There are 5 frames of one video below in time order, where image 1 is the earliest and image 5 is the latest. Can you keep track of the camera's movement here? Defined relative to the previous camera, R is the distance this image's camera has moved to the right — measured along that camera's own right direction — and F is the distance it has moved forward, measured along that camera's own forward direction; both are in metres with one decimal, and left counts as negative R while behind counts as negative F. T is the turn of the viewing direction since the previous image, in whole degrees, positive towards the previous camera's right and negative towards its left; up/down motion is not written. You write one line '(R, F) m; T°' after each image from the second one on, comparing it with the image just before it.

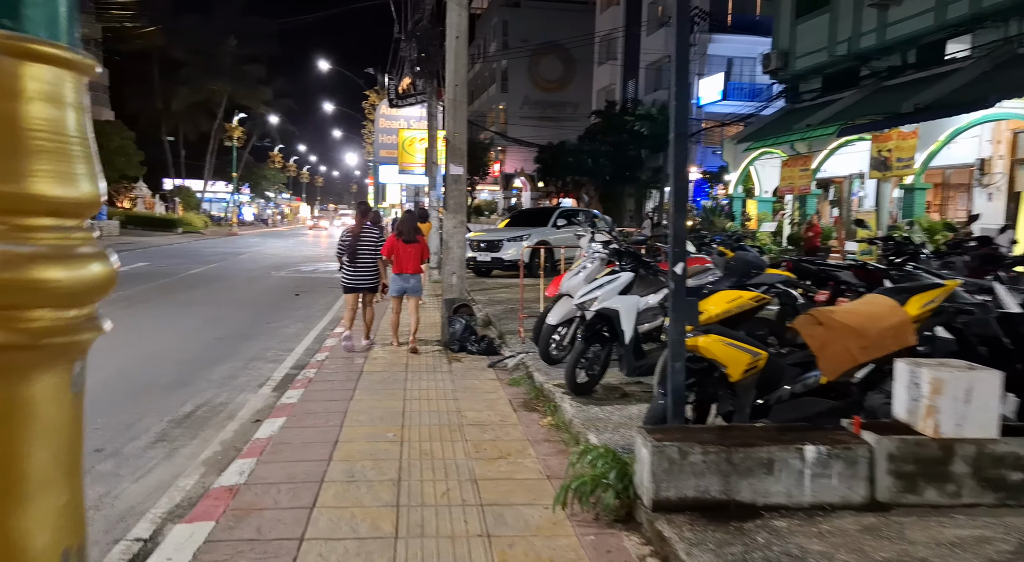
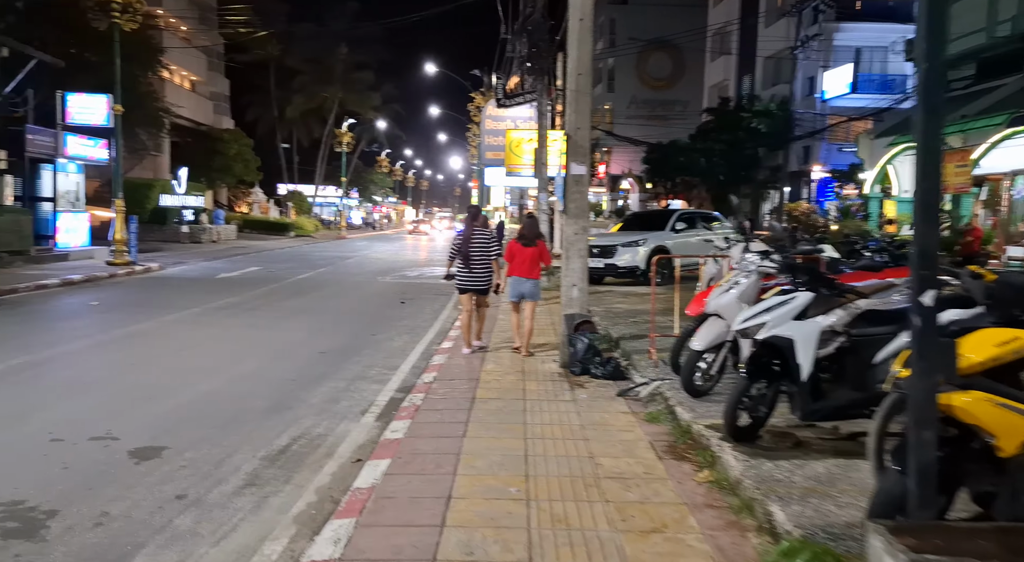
(-0.3, +1.0) m; -7°
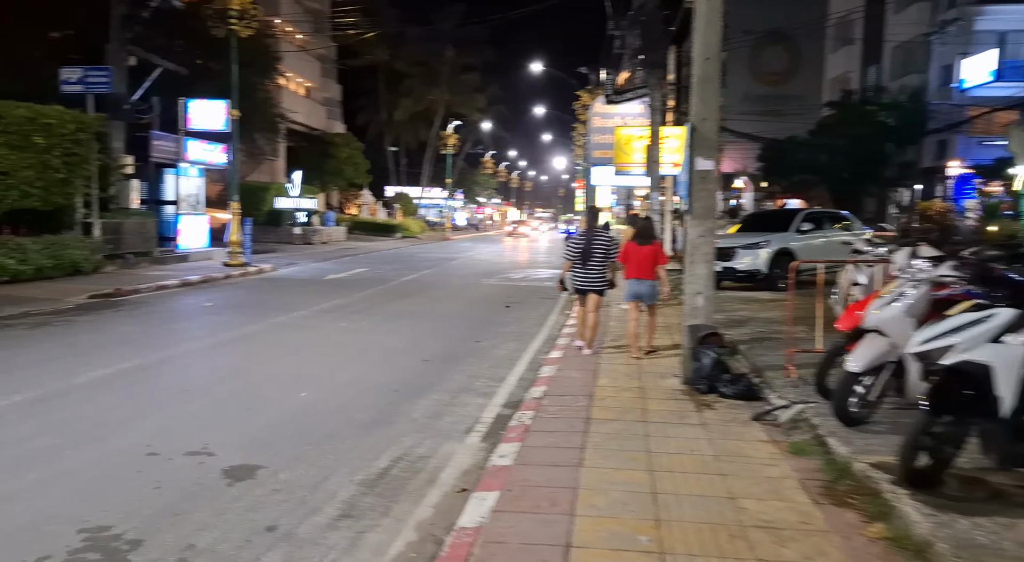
(-0.1, +0.6) m; -7°
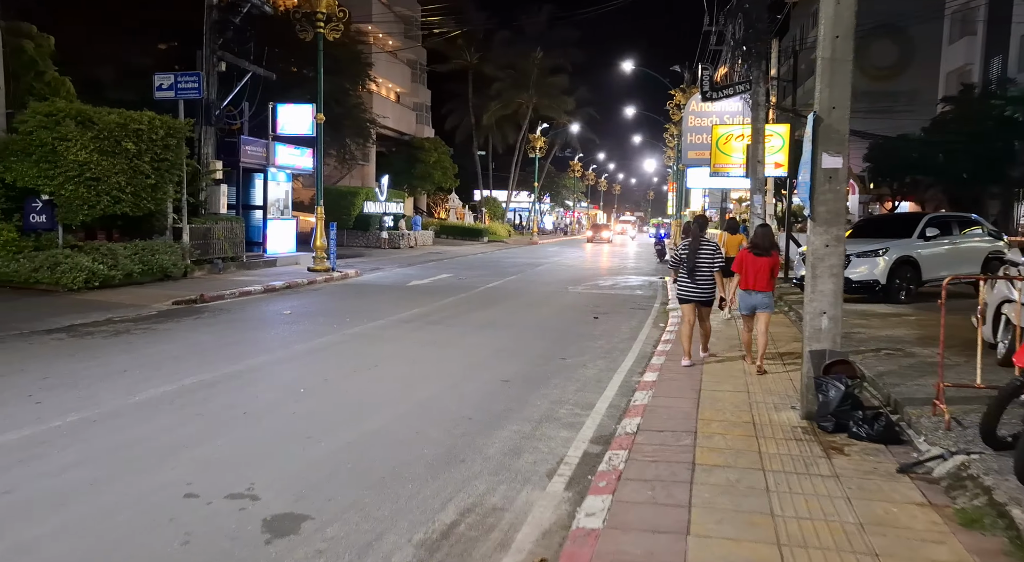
(0.0, +0.9) m; -6°
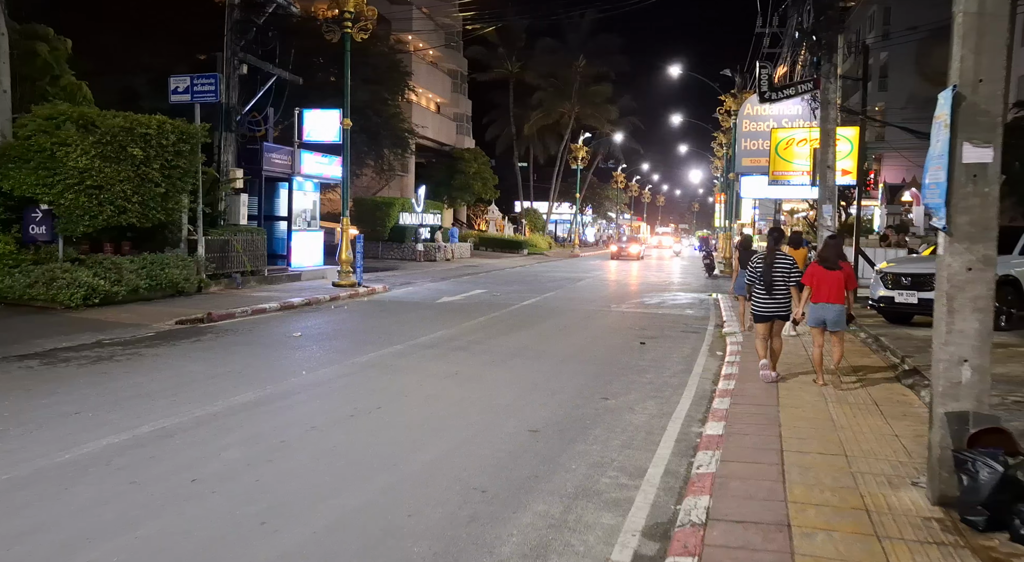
(+0.1, +1.6) m; -3°
